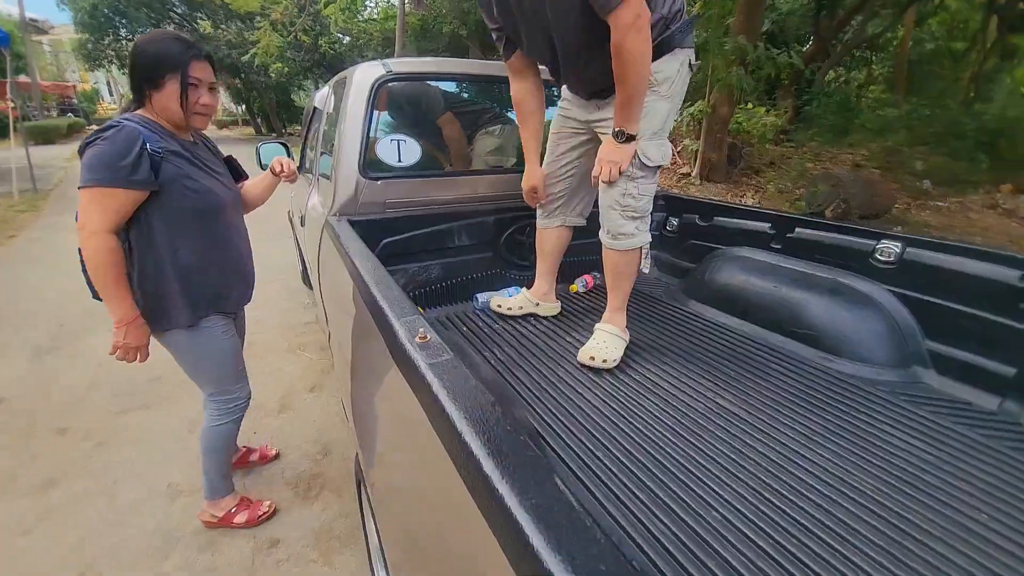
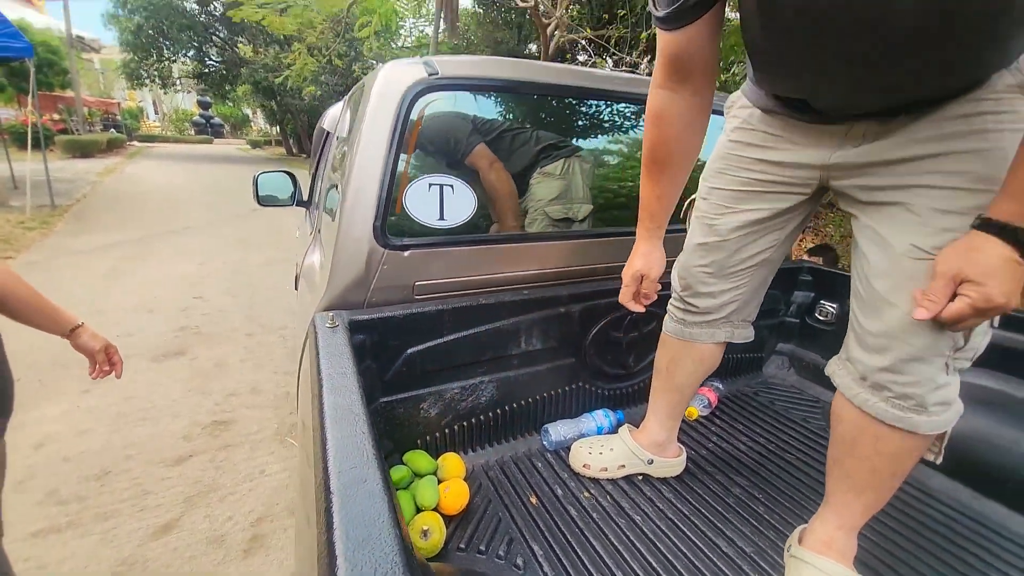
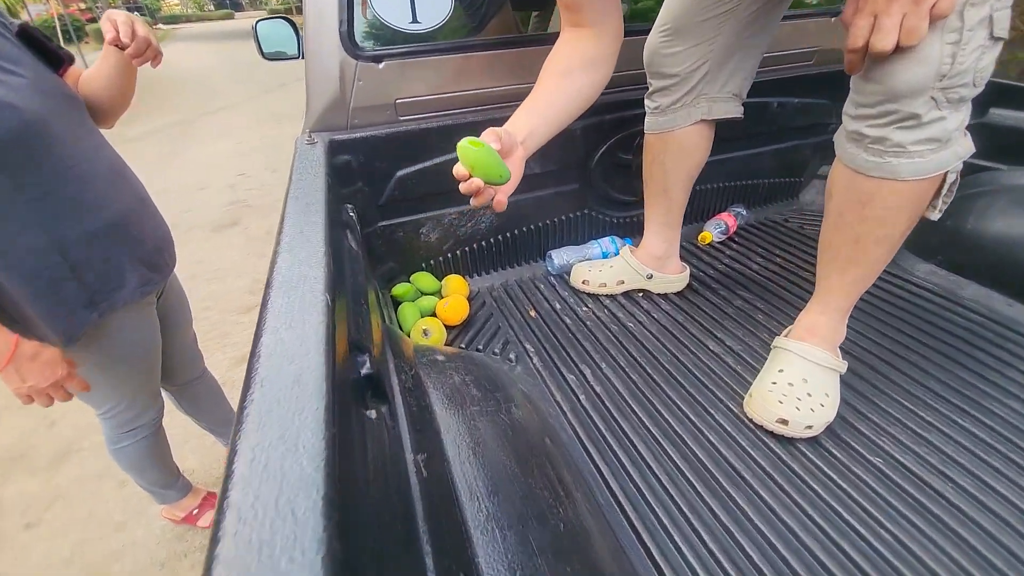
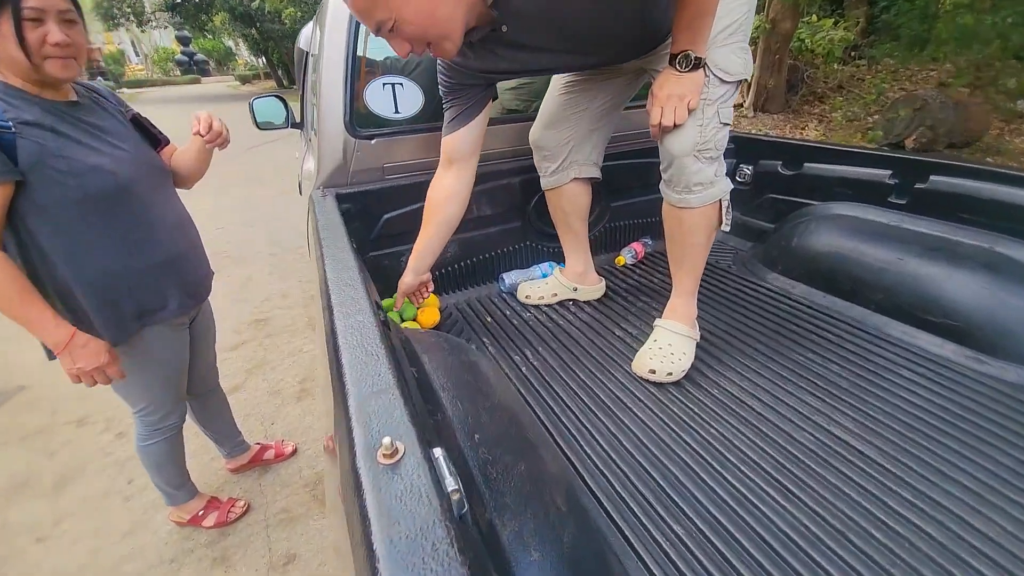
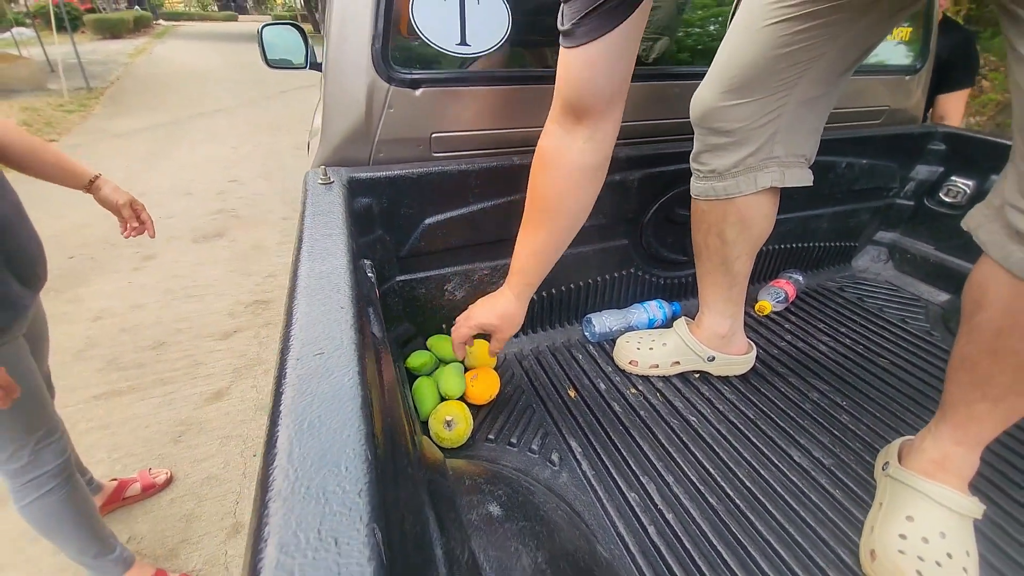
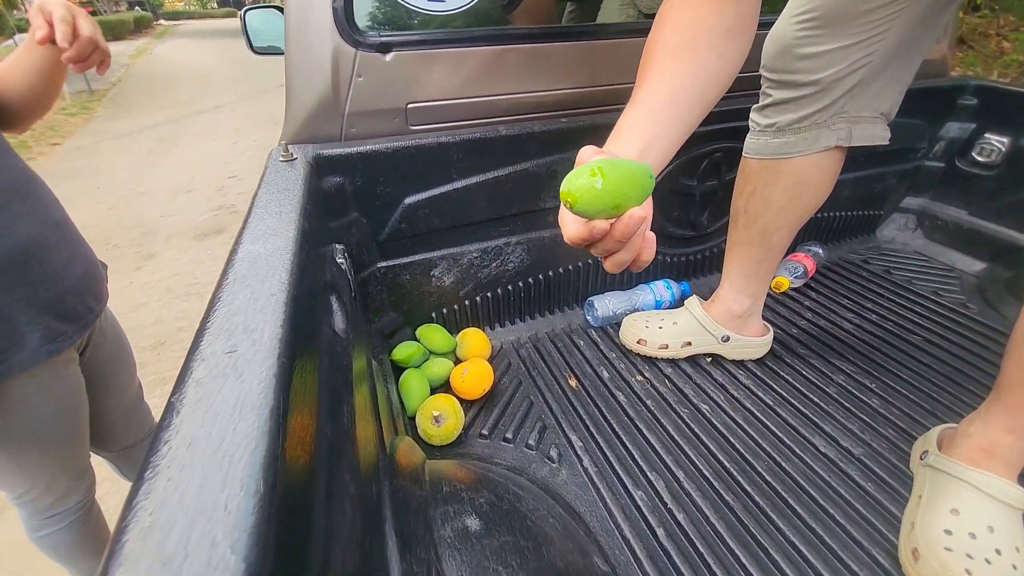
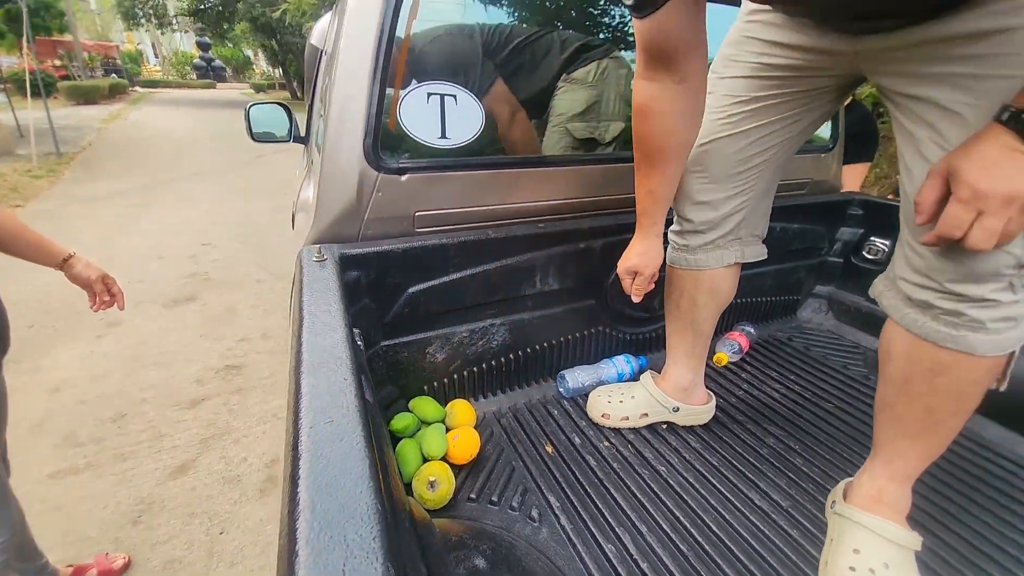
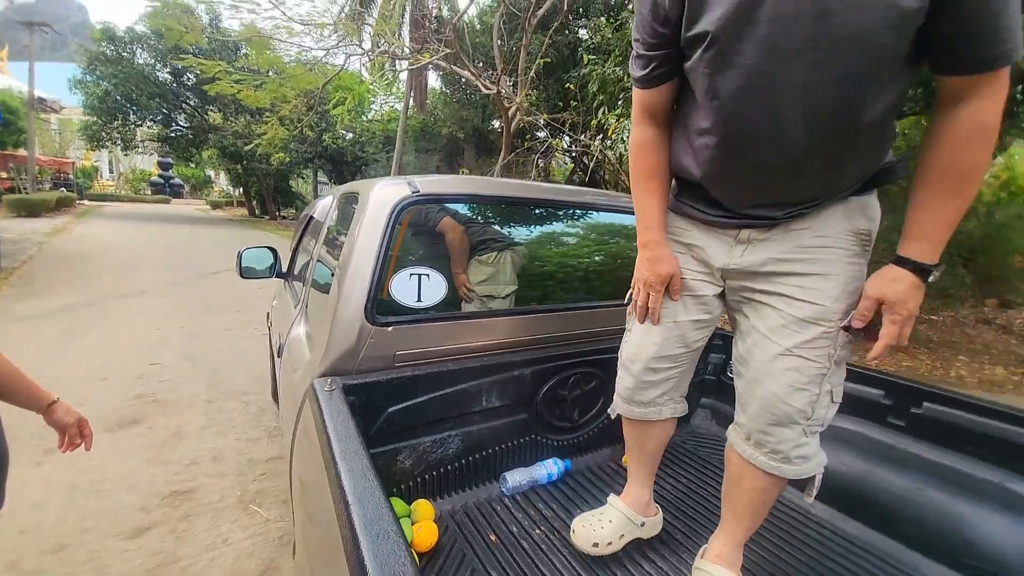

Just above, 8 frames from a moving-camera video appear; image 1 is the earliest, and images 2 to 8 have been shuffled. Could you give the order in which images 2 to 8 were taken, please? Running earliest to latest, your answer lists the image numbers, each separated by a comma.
4, 3, 6, 5, 7, 2, 8
